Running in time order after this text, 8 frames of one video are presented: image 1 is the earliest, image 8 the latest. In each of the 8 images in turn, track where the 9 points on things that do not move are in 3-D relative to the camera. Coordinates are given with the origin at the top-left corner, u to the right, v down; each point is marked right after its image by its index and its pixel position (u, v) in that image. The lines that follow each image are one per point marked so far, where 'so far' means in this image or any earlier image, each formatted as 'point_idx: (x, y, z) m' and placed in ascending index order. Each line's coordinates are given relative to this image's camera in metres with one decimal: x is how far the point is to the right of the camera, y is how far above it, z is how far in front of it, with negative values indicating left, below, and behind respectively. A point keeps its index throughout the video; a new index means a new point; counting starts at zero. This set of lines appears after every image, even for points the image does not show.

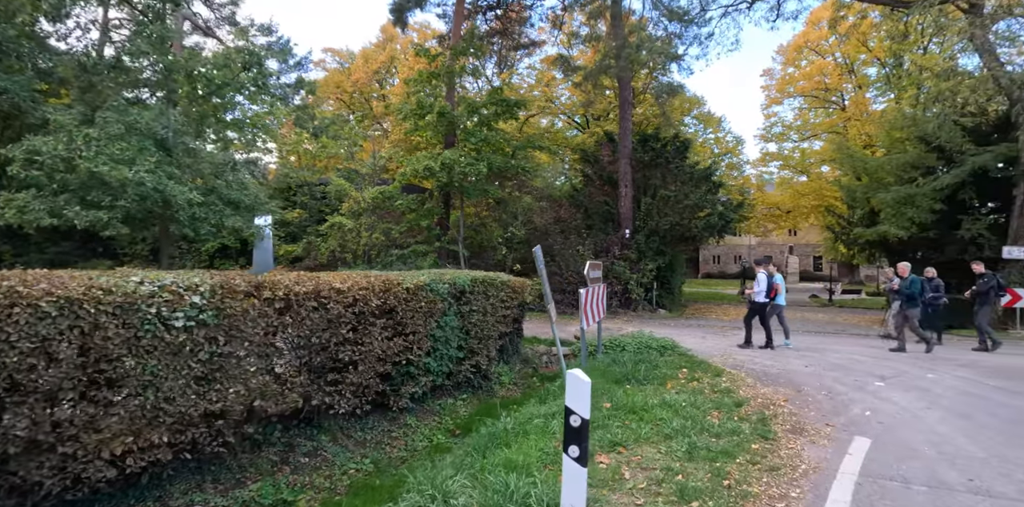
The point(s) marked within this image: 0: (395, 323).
0: (-1.5, -0.9, +6.7) m
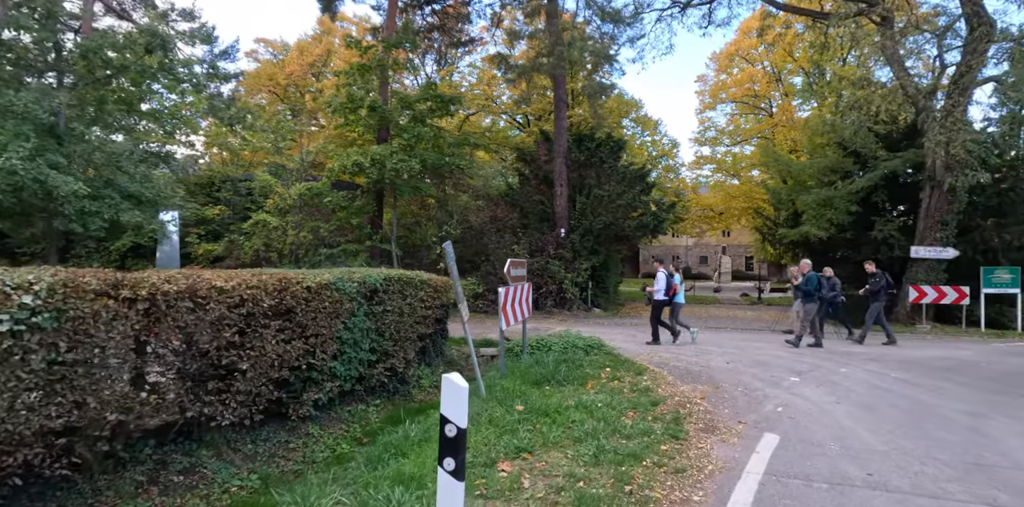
0: (-2.6, -0.8, +6.1) m
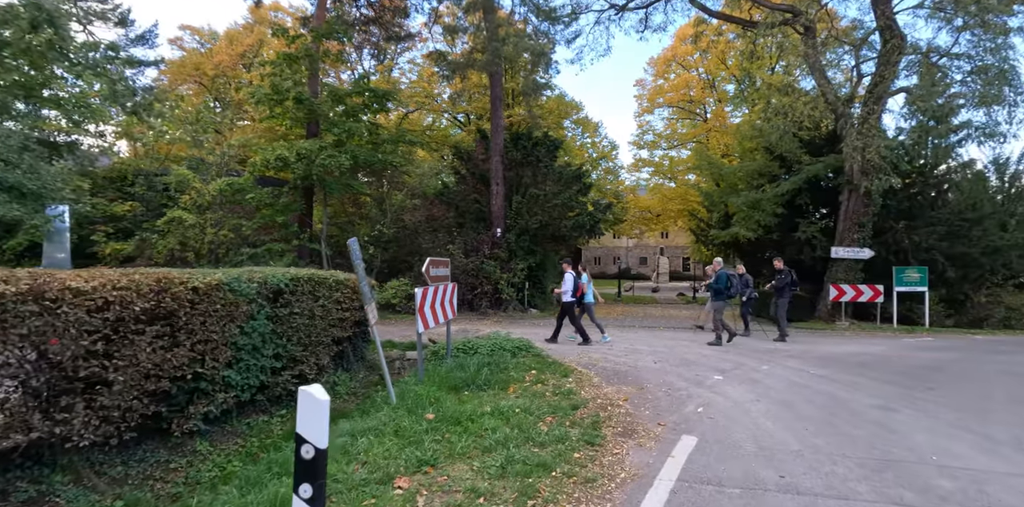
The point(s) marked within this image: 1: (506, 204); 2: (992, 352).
0: (-3.5, -0.8, +5.4) m
1: (-0.2, +1.6, +16.6) m
2: (+11.5, -2.3, +12.4) m
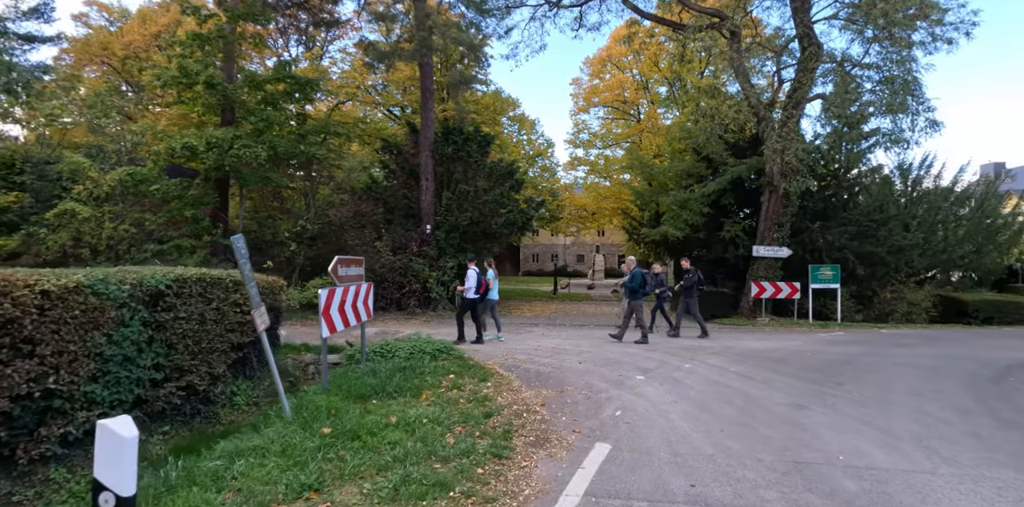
0: (-4.4, -0.8, +4.6) m
1: (-2.3, +1.7, +16.1) m
2: (+9.7, -2.3, +13.2) m
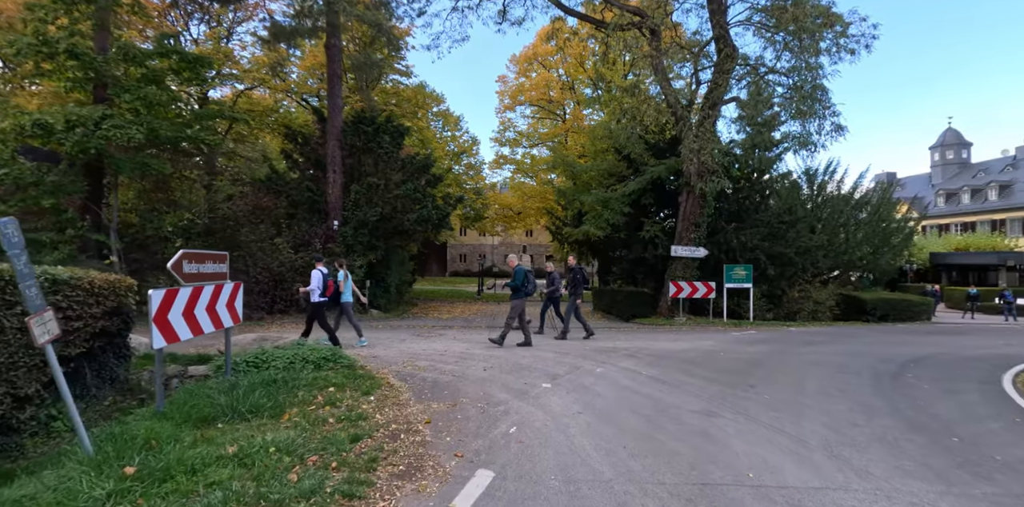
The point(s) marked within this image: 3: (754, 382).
0: (-5.4, -0.7, +3.2) m
1: (-4.8, +1.7, +14.8) m
2: (+7.5, -2.3, +13.5) m
3: (+3.6, -1.9, +7.8) m
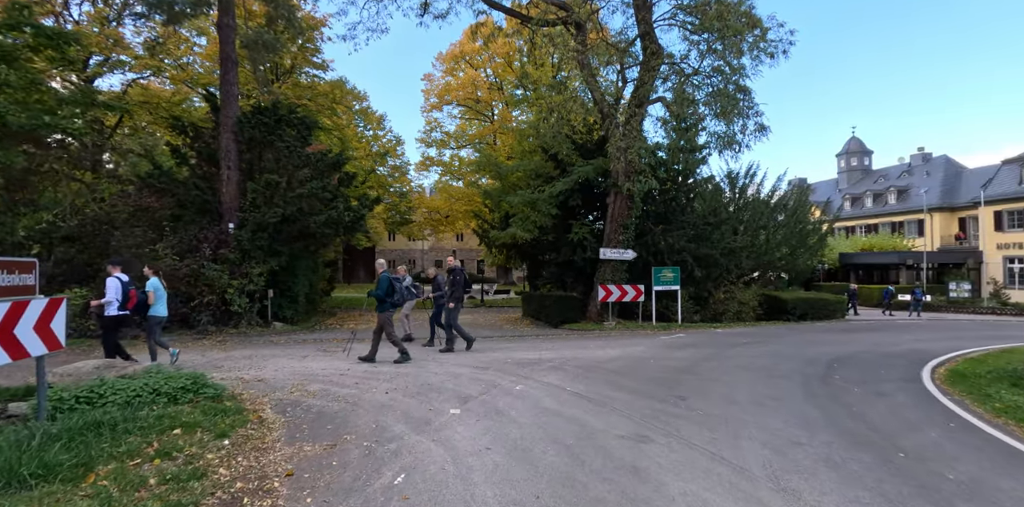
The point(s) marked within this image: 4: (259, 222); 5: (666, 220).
0: (-6.0, -0.7, +1.5) m
1: (-6.9, +1.5, +13.1) m
2: (+5.6, -2.3, +13.3) m
3: (+2.4, -1.9, +7.1) m
4: (-6.1, +0.8, +12.6) m
5: (+5.5, +1.2, +18.4) m
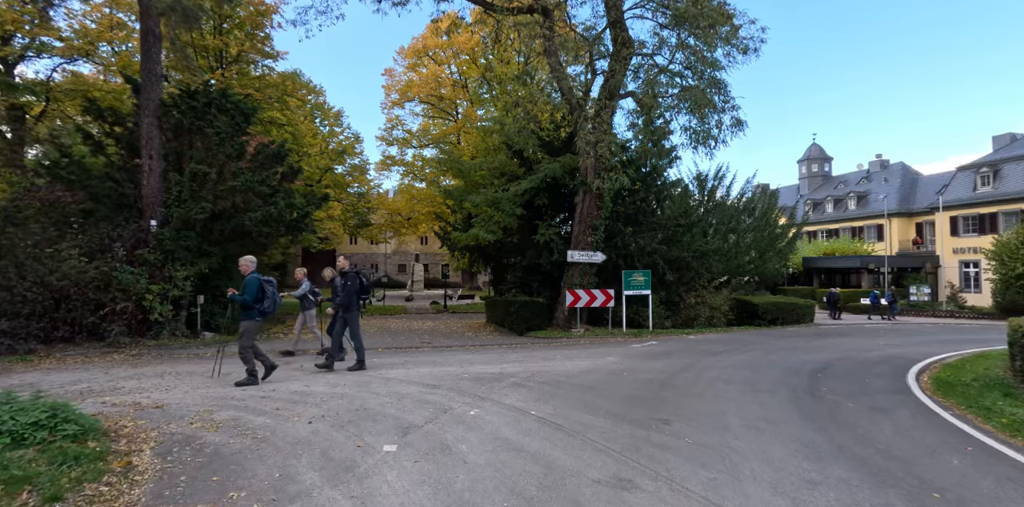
0: (-6.2, -0.6, 0.0) m
1: (-7.7, +1.5, +11.6) m
2: (+4.6, -2.4, +12.5) m
3: (+1.8, -1.9, +6.1) m
4: (-7.0, +0.8, +11.1) m
5: (+4.2, +1.1, +17.6) m
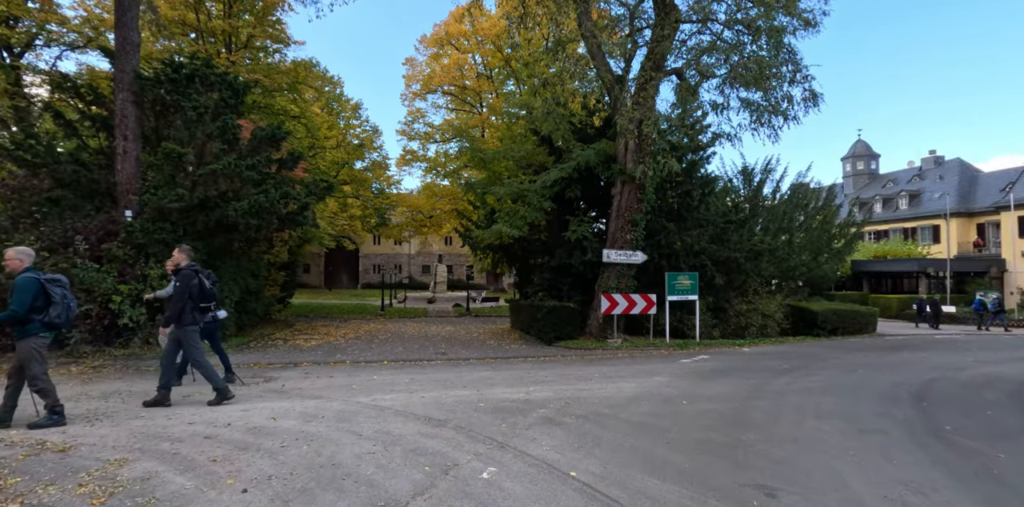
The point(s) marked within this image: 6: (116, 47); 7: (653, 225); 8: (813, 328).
0: (-6.2, -0.5, -1.5) m
1: (-7.2, +1.6, +10.1) m
2: (+5.2, -2.4, +10.4) m
3: (+2.1, -1.9, +4.2) m
4: (-6.4, +0.8, +9.6) m
5: (+5.0, +1.1, +15.6) m
6: (-7.5, +3.9, +9.8) m
7: (+4.1, +0.8, +15.2) m
8: (+10.8, -2.6, +18.6) m
